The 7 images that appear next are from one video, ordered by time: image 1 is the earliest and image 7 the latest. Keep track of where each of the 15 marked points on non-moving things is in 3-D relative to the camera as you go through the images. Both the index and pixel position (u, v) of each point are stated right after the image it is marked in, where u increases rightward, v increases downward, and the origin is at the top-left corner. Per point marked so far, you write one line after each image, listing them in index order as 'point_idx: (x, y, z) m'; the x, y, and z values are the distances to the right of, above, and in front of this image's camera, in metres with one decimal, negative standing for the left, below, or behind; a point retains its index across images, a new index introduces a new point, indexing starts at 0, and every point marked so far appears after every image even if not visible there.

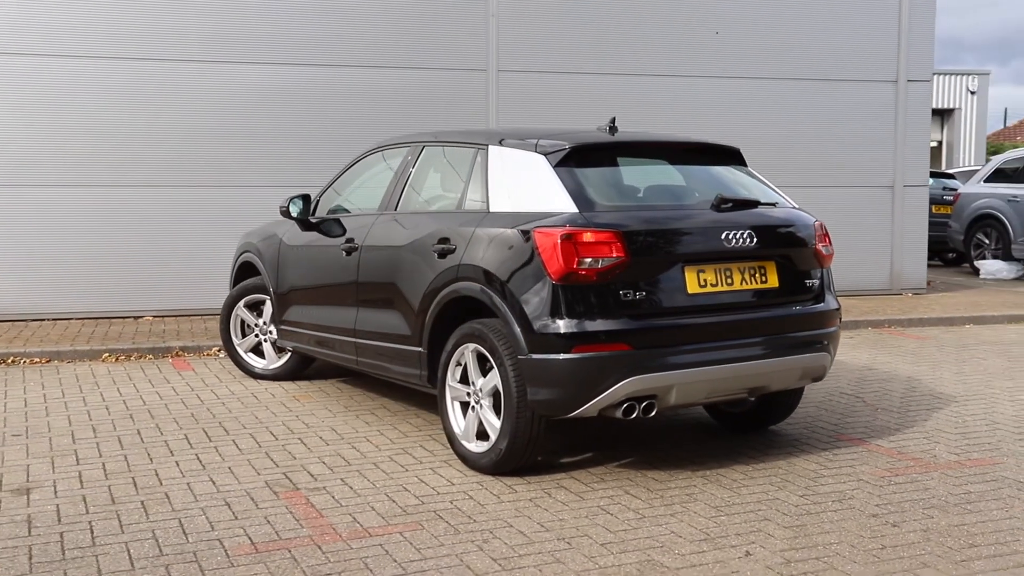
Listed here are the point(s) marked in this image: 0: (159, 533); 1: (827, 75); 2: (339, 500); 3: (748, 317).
0: (-1.4, -1.0, +4.2) m
1: (+3.7, +2.5, +12.4) m
2: (-0.8, -0.9, +4.7) m
3: (+1.1, -0.1, +5.1) m
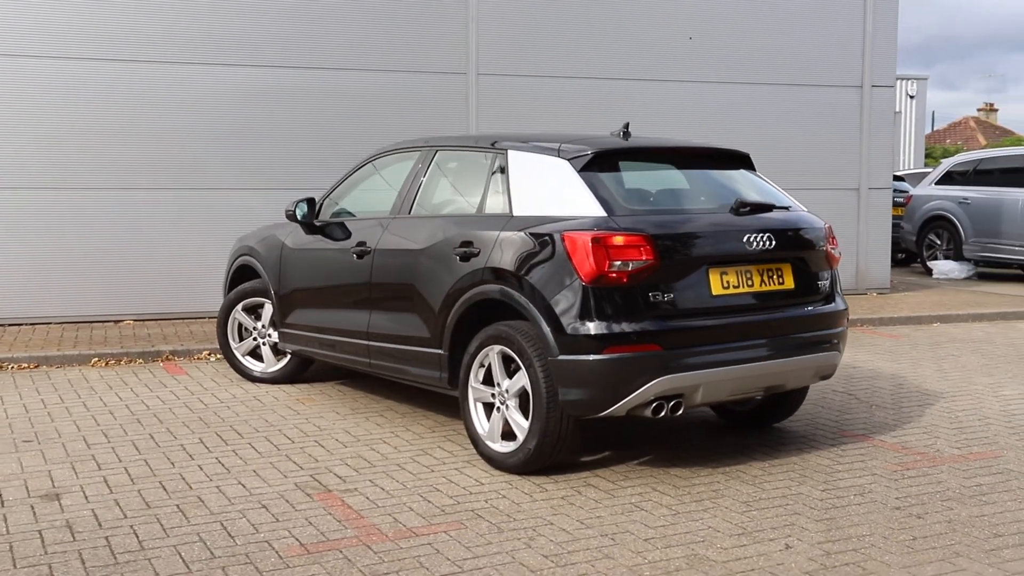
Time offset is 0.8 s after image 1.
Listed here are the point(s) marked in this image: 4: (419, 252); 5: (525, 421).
0: (-1.2, -1.0, +4.3) m
1: (+3.4, +2.4, +12.7) m
2: (-0.6, -0.9, +4.8) m
3: (+1.3, -0.1, +5.3) m
4: (-0.5, +0.2, +5.8) m
5: (+0.1, -0.6, +5.1) m
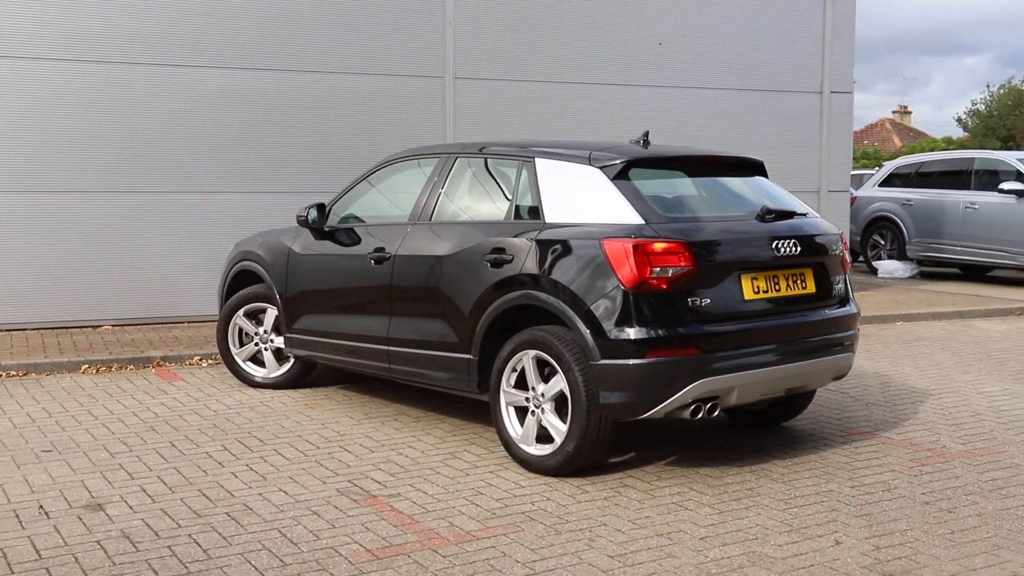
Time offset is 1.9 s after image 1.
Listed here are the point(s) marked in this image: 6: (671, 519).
0: (-1.0, -1.0, +4.3) m
1: (+3.0, +2.4, +13.0) m
2: (-0.4, -1.0, +4.8) m
3: (+1.4, -0.2, +5.4) m
4: (-0.4, +0.2, +5.9) m
5: (+0.2, -0.7, +5.2) m
6: (+0.7, -1.0, +4.6) m
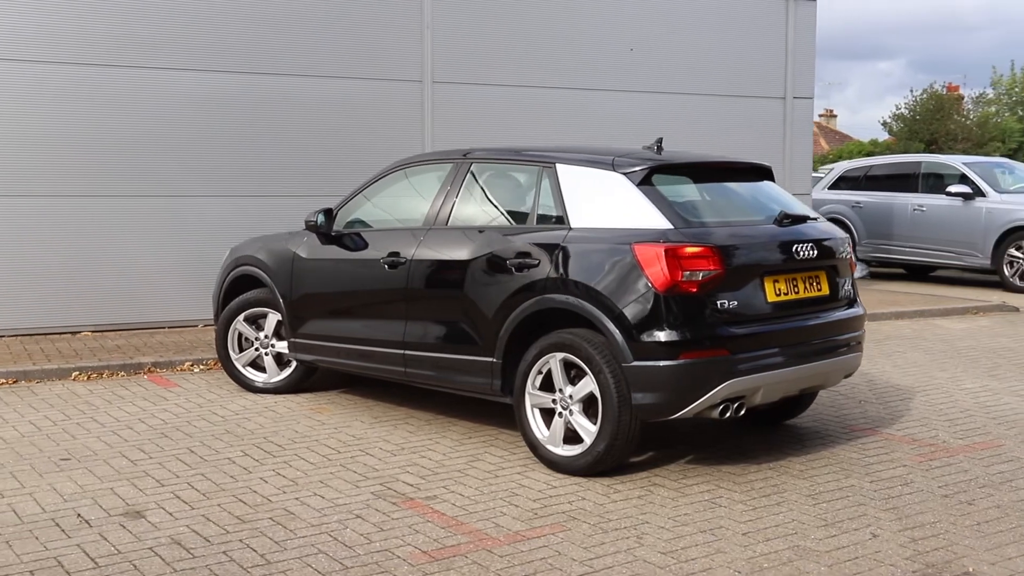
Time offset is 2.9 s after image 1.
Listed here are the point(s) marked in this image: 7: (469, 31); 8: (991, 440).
0: (-0.8, -1.0, +4.3) m
1: (+2.7, +2.4, +13.2) m
2: (-0.2, -1.0, +4.9) m
3: (+1.6, -0.2, +5.6) m
4: (-0.3, +0.1, +5.9) m
5: (+0.4, -0.7, +5.3) m
6: (+0.9, -1.0, +4.7) m
7: (-0.5, +2.8, +11.5) m
8: (+2.8, -0.9, +6.3) m
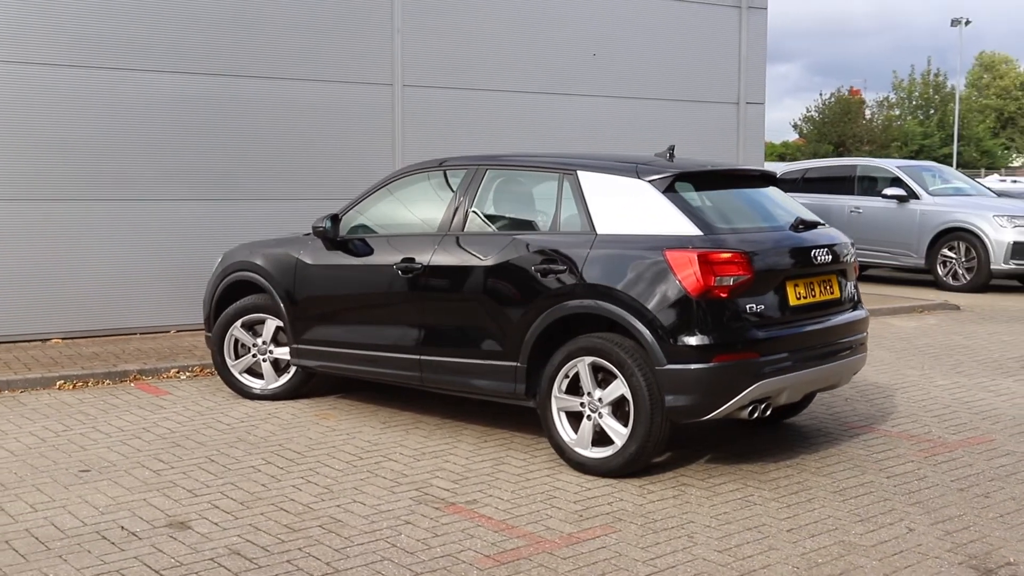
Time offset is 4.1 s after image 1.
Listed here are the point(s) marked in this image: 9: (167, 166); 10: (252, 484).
0: (-0.5, -1.1, +4.3) m
1: (+2.2, +2.4, +13.5) m
2: (0.0, -1.0, +4.9) m
3: (+1.7, -0.2, +5.8) m
4: (-0.1, +0.1, +6.0) m
5: (+0.5, -0.7, +5.5) m
6: (+1.1, -1.0, +4.9) m
7: (-0.8, +2.7, +11.6) m
8: (+2.9, -0.9, +6.6) m
9: (-3.2, +1.2, +10.1) m
10: (-1.3, -1.0, +5.4) m
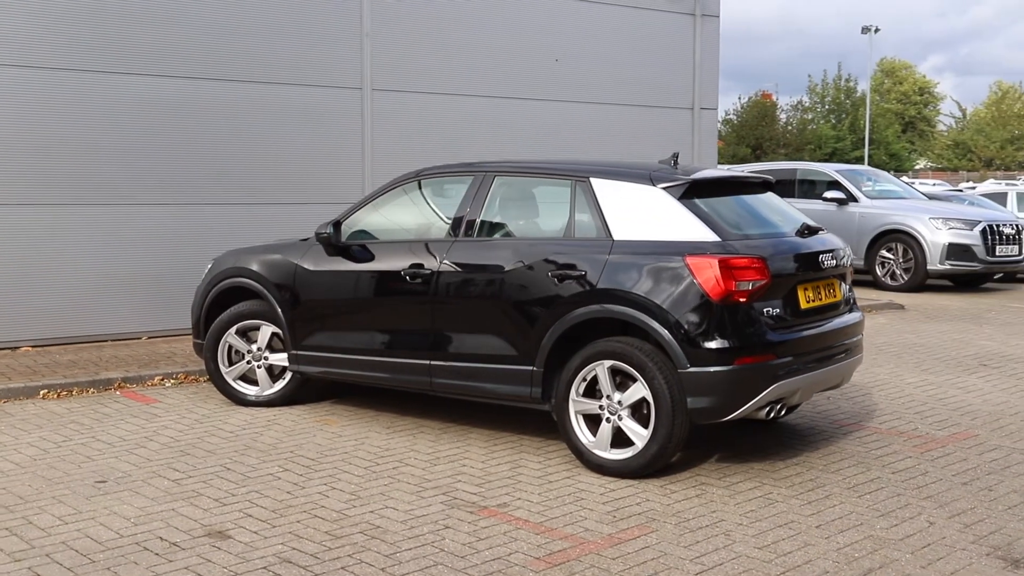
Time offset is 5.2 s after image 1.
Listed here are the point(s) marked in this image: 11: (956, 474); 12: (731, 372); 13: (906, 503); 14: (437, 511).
0: (-0.3, -1.1, +4.4) m
1: (+1.7, +2.4, +13.7) m
2: (+0.1, -1.1, +5.0) m
3: (+1.8, -0.2, +6.0) m
4: (-0.1, +0.1, +6.1) m
5: (+0.7, -0.7, +5.6) m
6: (+1.2, -1.0, +5.1) m
7: (-1.2, +2.7, +11.6) m
8: (+2.9, -0.9, +6.9) m
9: (-3.5, +1.1, +9.9) m
10: (-1.2, -1.0, +5.4) m
11: (+2.4, -1.0, +5.8) m
12: (+1.1, -0.4, +5.4) m
13: (+1.9, -1.0, +5.2) m
14: (-0.4, -1.0, +5.0) m
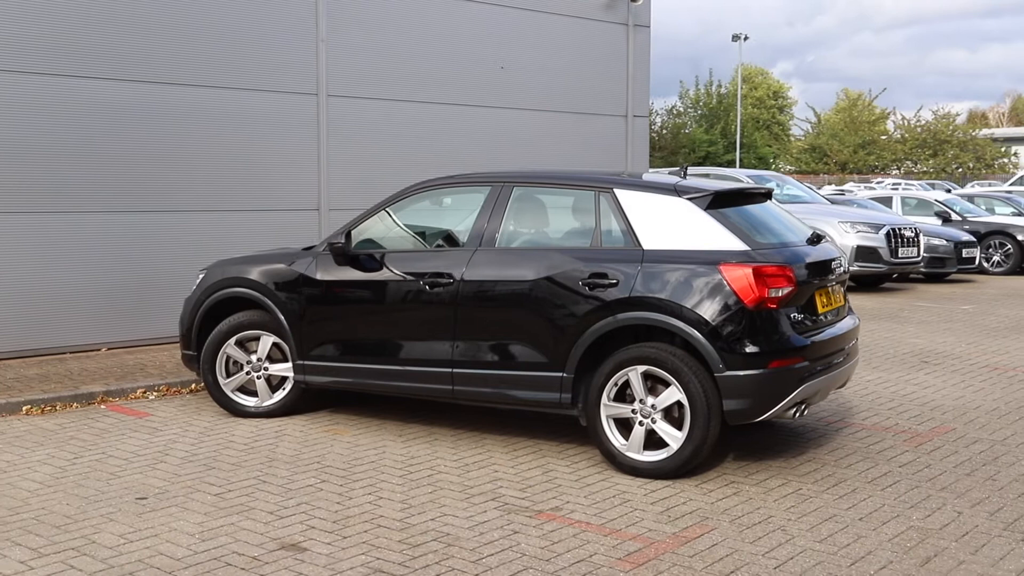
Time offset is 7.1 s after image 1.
0: (0.0, -1.2, +4.5) m
1: (+0.9, +2.3, +14.0) m
2: (+0.4, -1.1, +5.2) m
3: (+1.9, -0.2, +6.4) m
4: (+0.1, 0.0, +6.2) m
5: (+0.9, -0.8, +5.8) m
6: (+1.5, -1.1, +5.3) m
7: (-1.7, +2.6, +11.5) m
8: (+2.9, -0.9, +7.4) m
9: (-3.8, +1.0, +9.7) m
10: (-0.9, -1.1, +5.4) m
11: (+2.6, -1.0, +6.2) m
12: (+1.3, -0.4, +5.6) m
13: (+2.1, -1.1, +5.6) m
14: (-0.1, -1.1, +5.1) m
